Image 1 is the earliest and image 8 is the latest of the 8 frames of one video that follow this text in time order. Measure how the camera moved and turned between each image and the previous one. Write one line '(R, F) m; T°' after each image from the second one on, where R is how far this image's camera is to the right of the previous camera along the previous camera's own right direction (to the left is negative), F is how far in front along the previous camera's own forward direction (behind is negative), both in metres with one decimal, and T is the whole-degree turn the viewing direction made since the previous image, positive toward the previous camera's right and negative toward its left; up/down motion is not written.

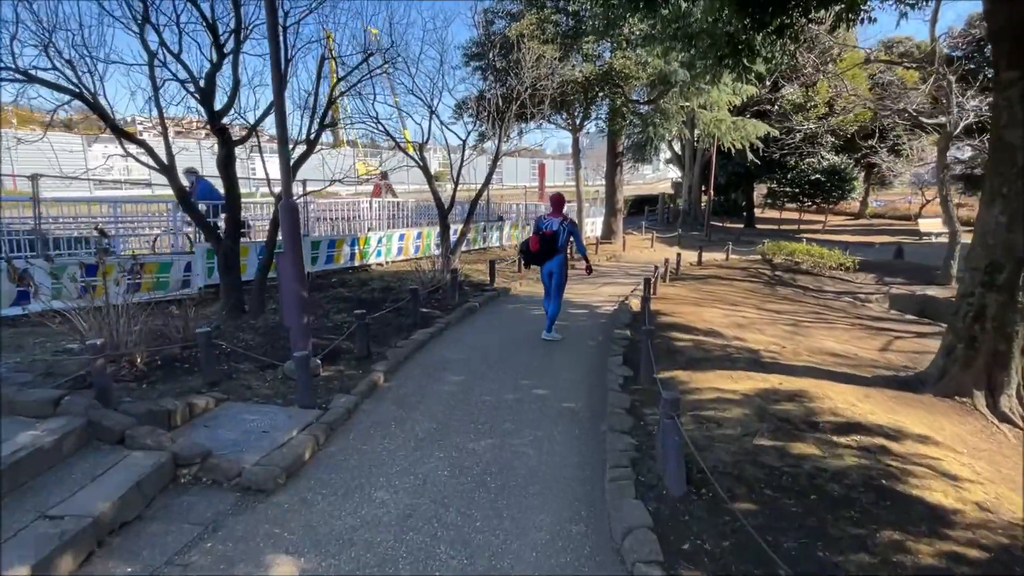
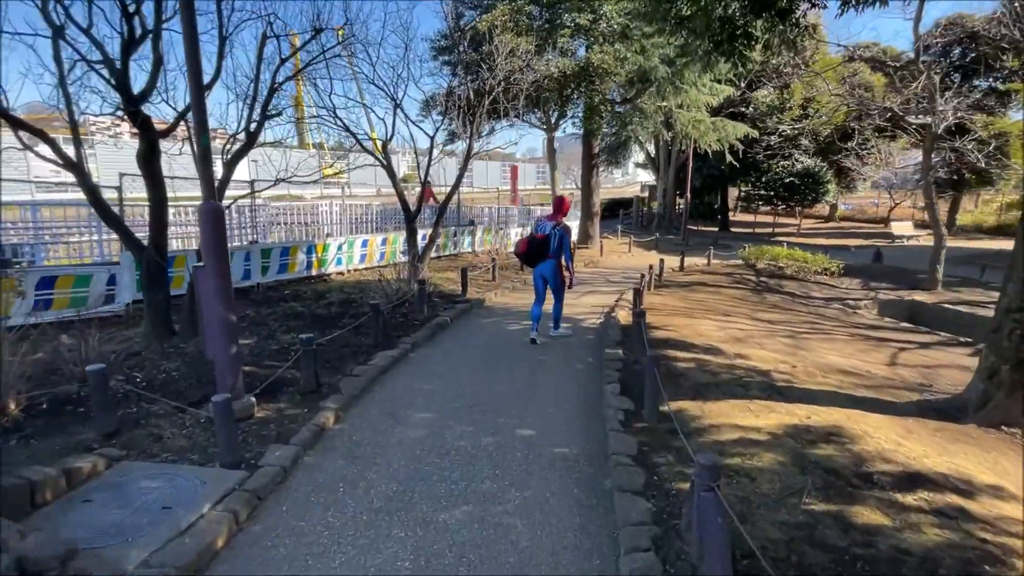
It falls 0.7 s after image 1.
(-0.1, +1.0) m; +3°
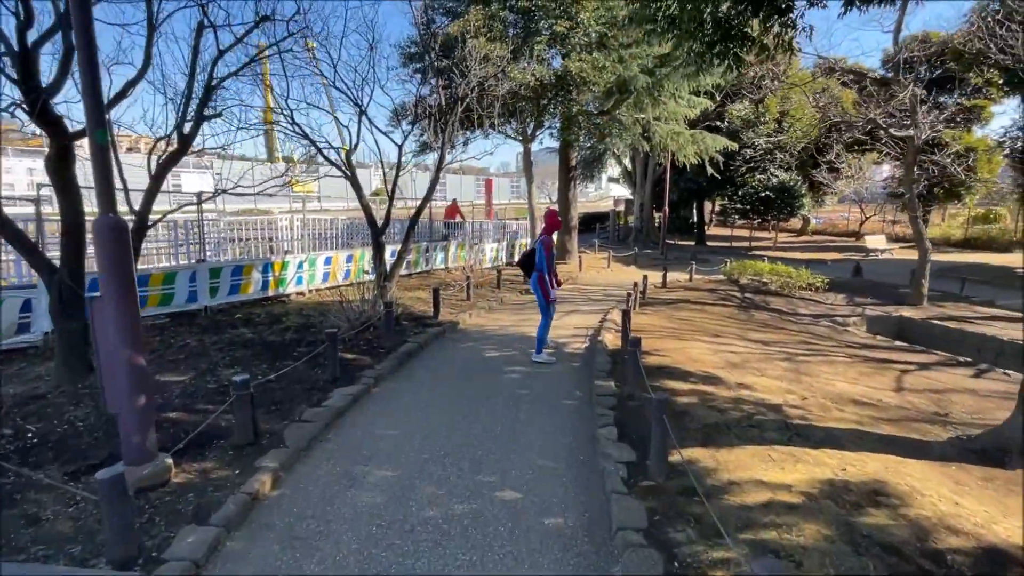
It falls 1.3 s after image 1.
(0.0, +0.8) m; +3°
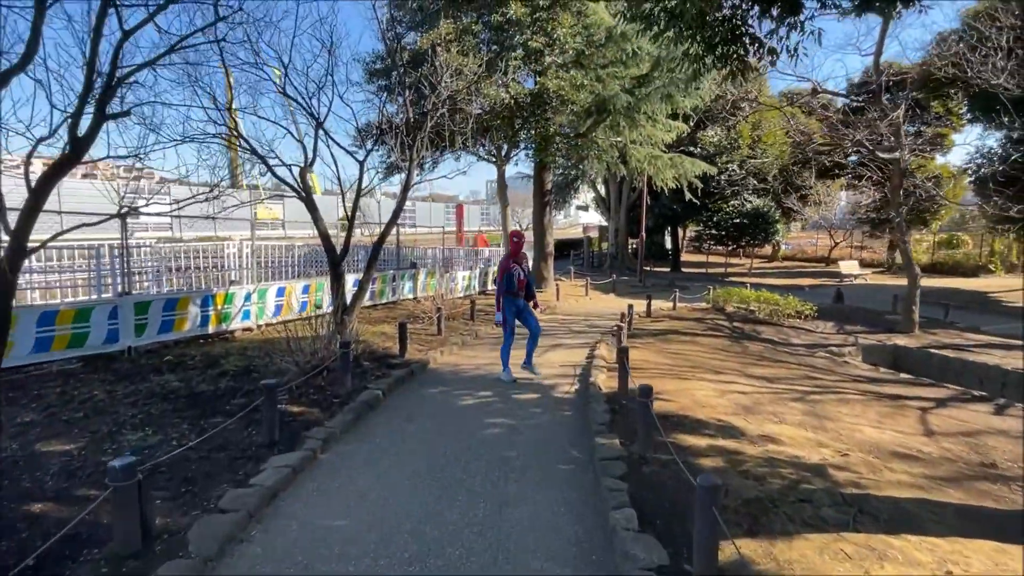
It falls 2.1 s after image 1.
(-0.1, +1.1) m; +3°
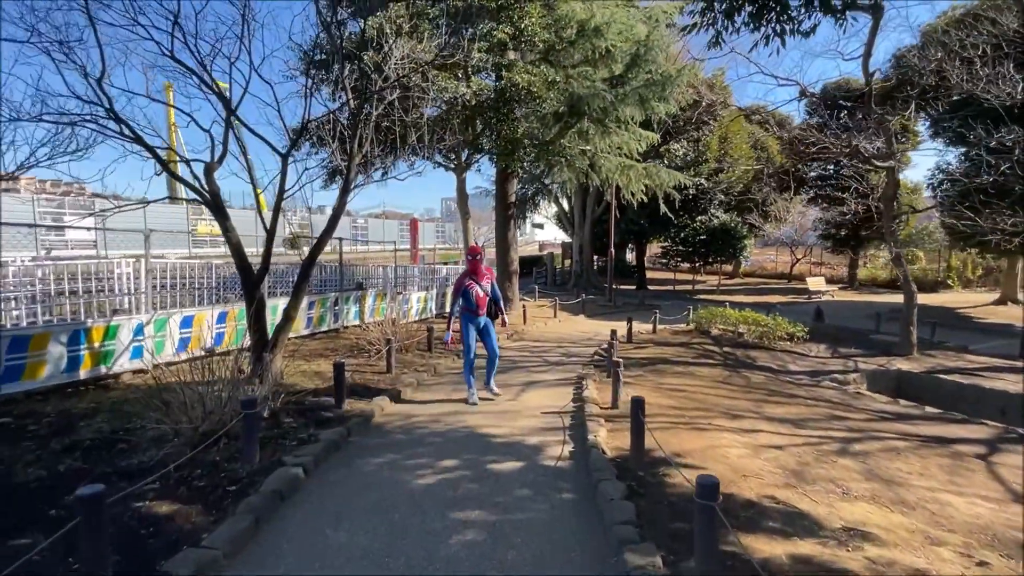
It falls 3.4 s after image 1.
(-0.2, +1.8) m; +5°
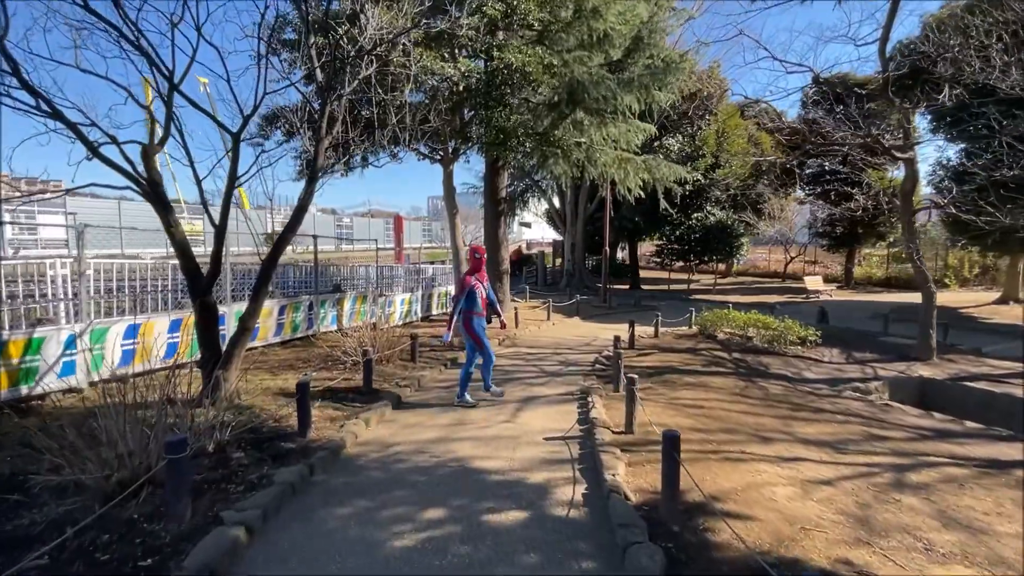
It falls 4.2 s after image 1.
(-0.1, +1.0) m; +1°
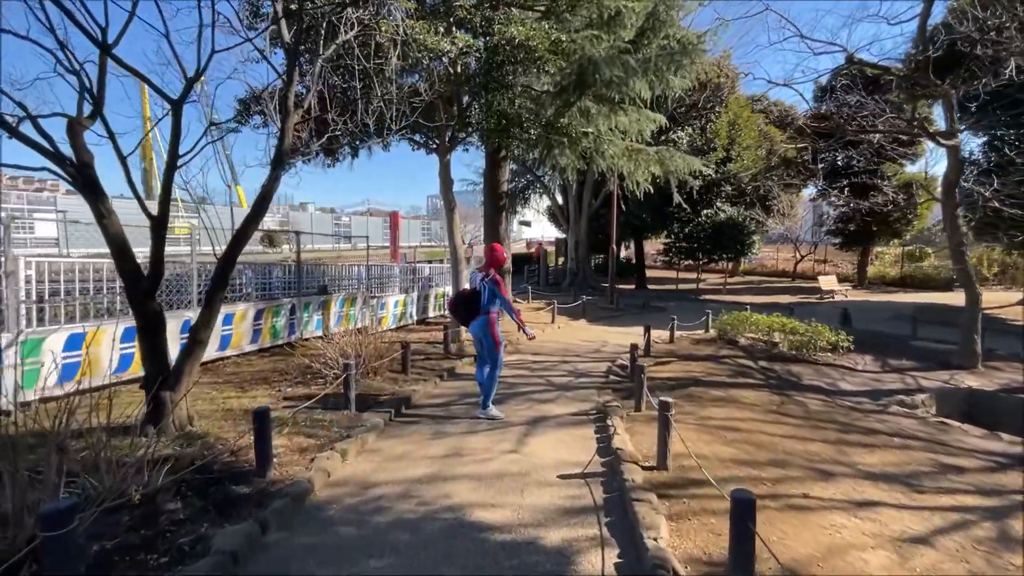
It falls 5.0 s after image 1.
(-0.1, +1.1) m; 0°
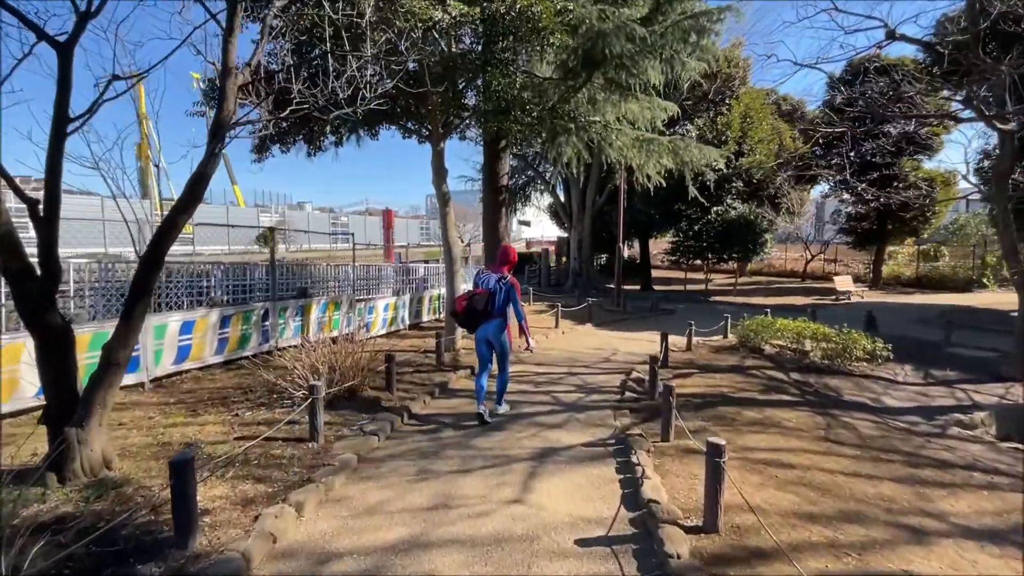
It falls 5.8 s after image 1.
(0.0, +1.1) m; 0°
